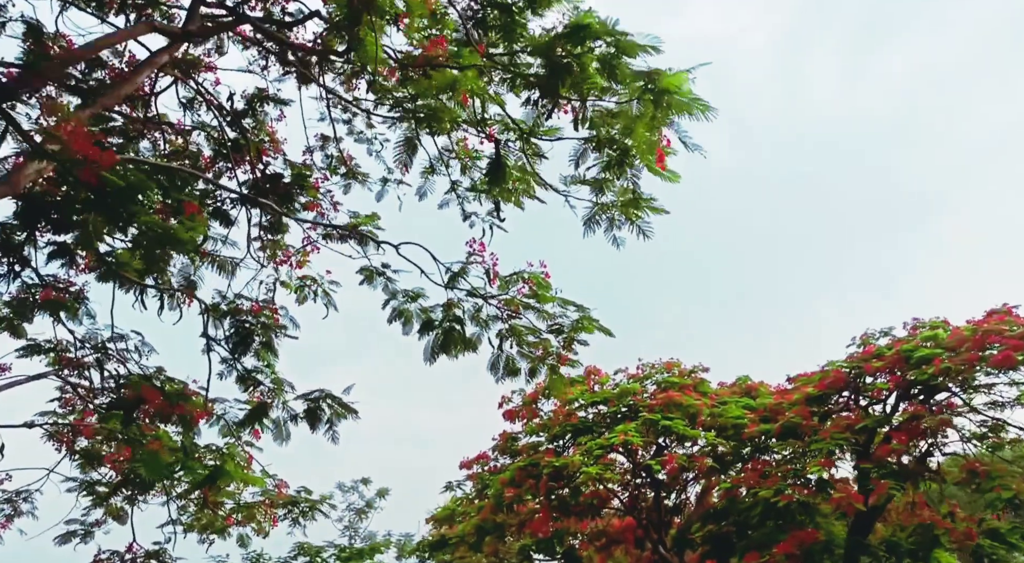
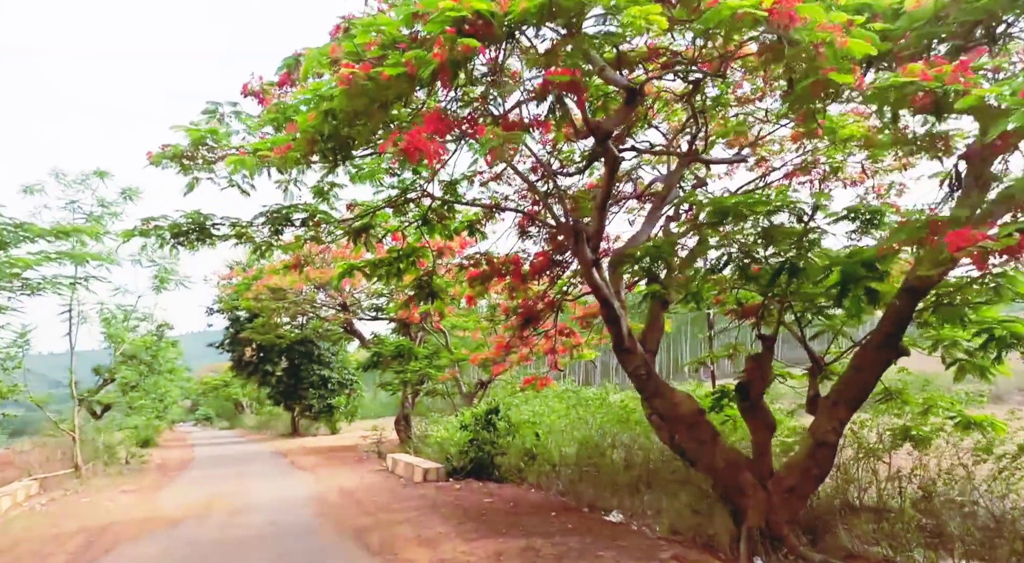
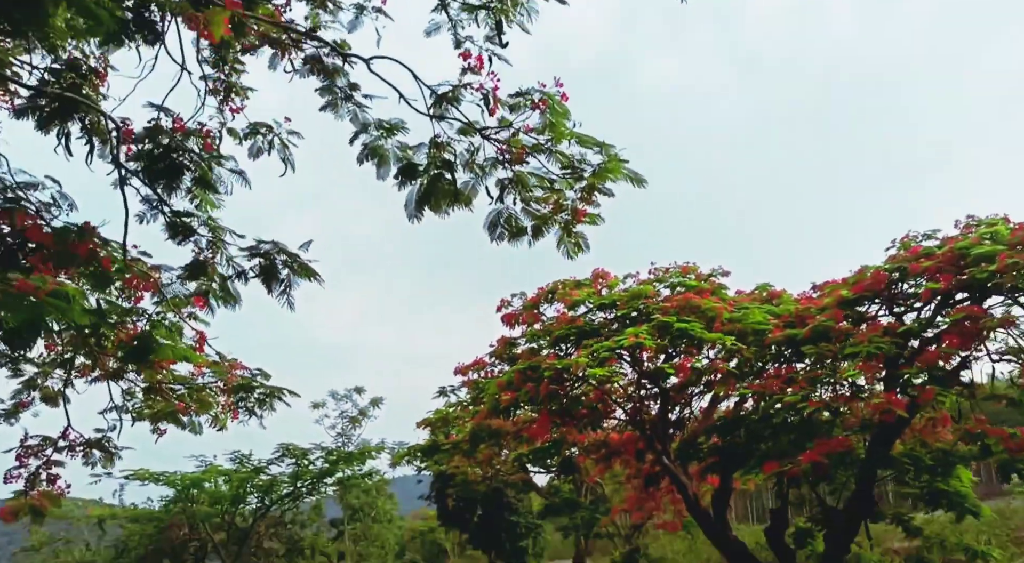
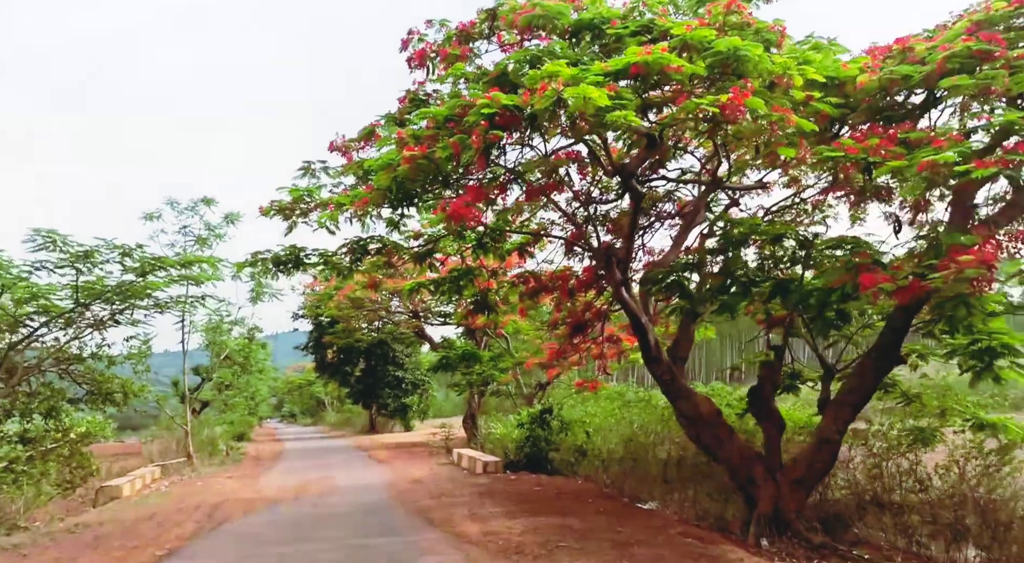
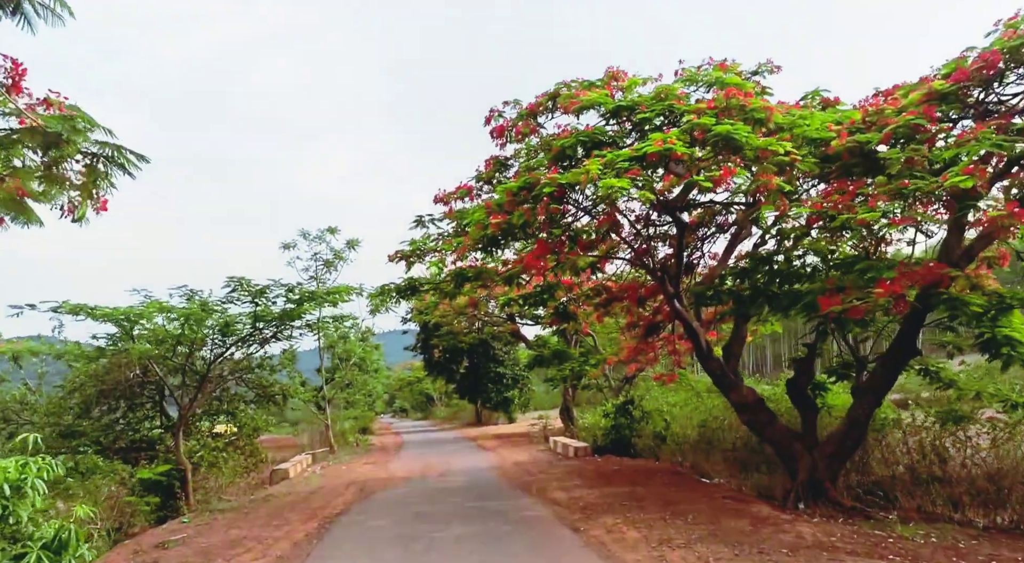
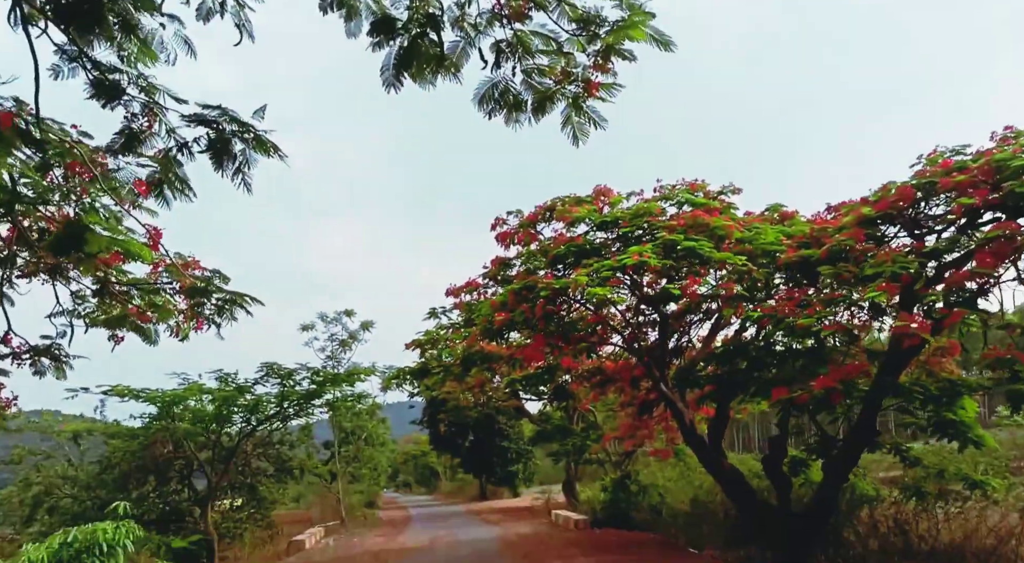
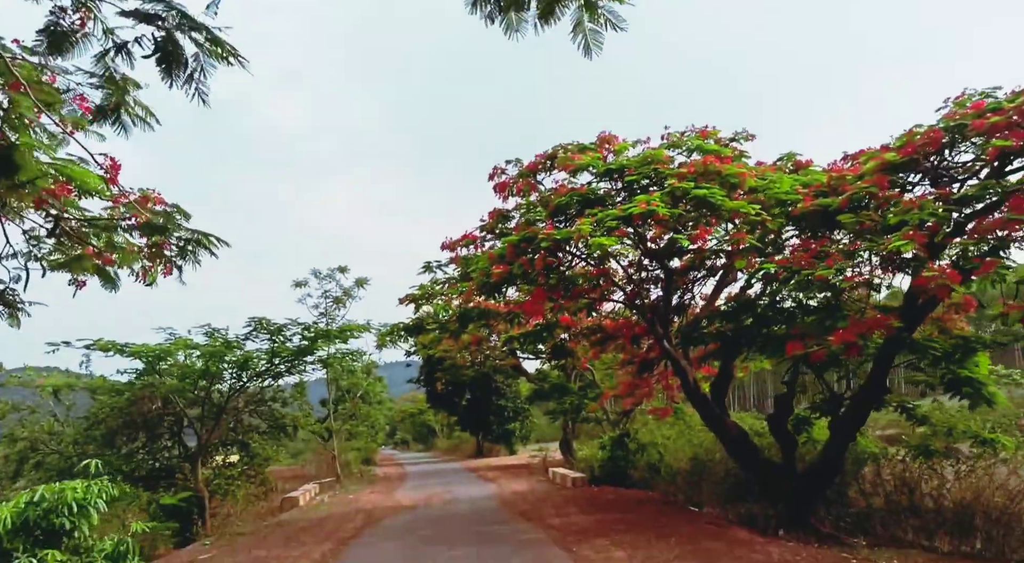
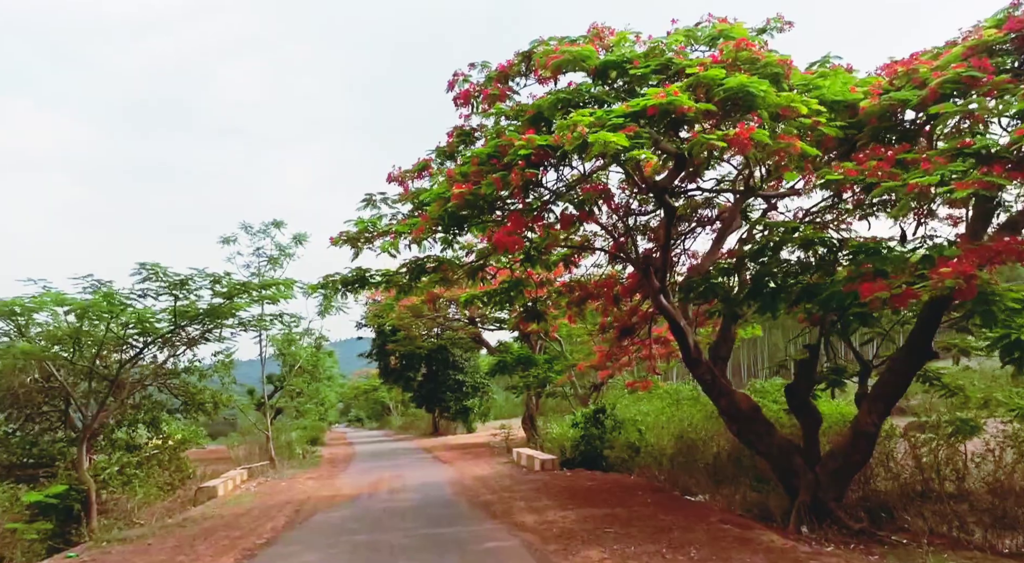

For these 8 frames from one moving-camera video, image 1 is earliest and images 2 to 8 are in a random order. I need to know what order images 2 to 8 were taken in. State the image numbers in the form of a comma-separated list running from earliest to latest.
3, 6, 7, 5, 8, 4, 2
